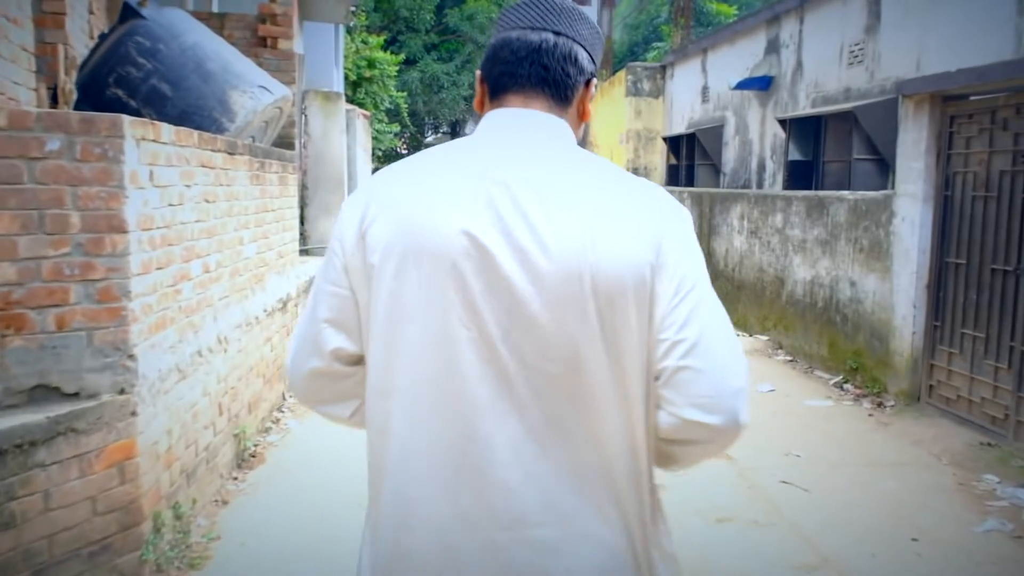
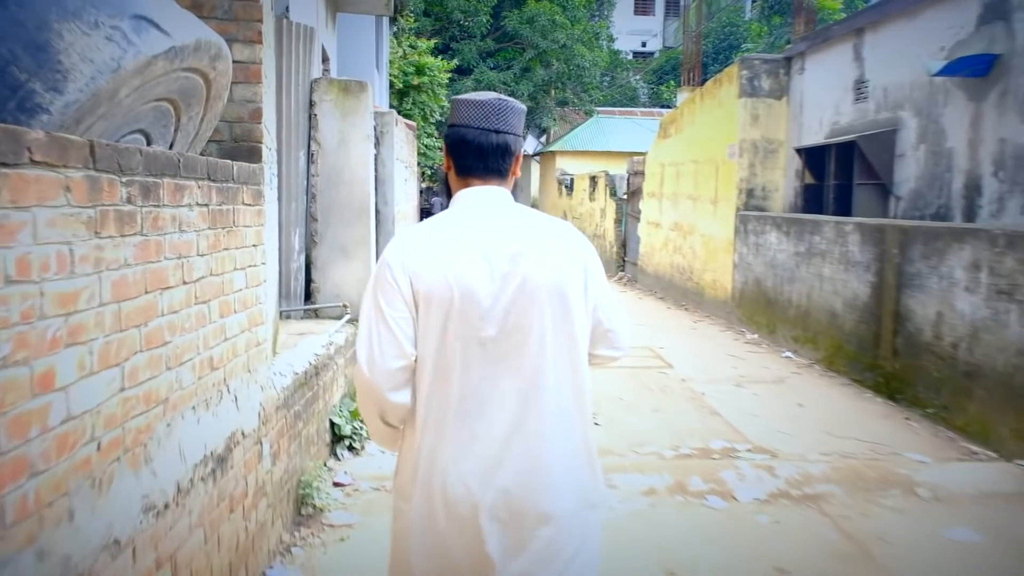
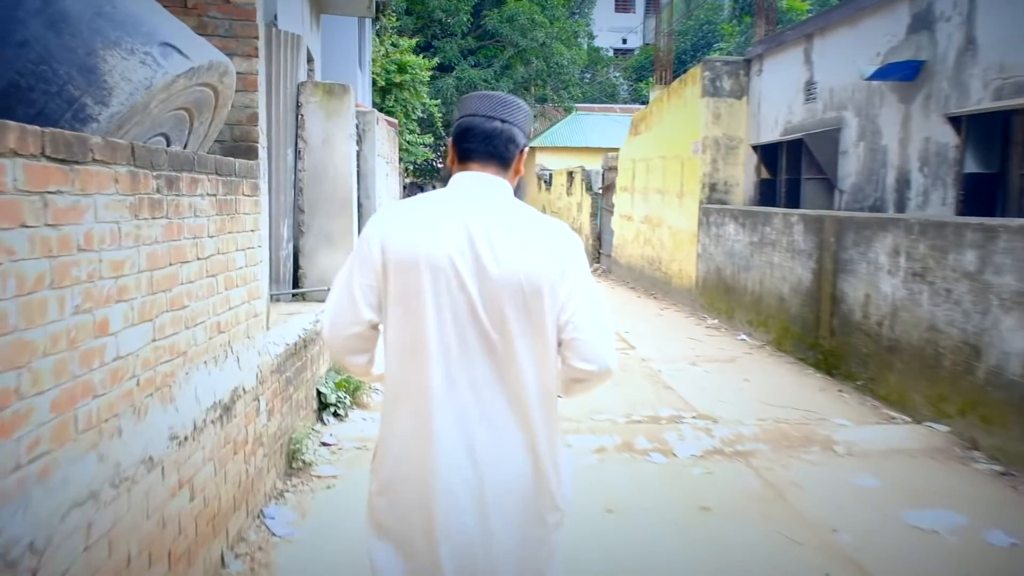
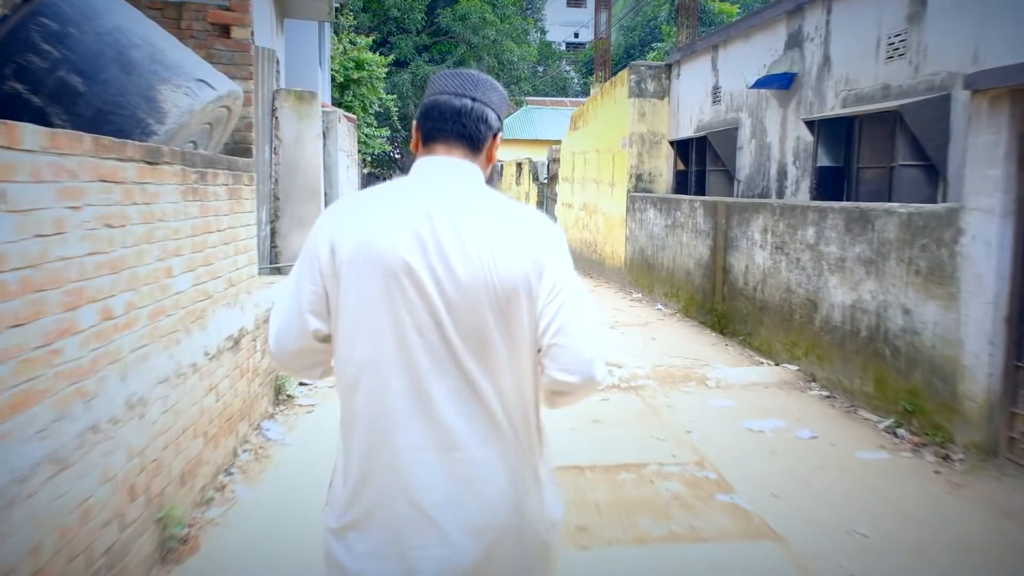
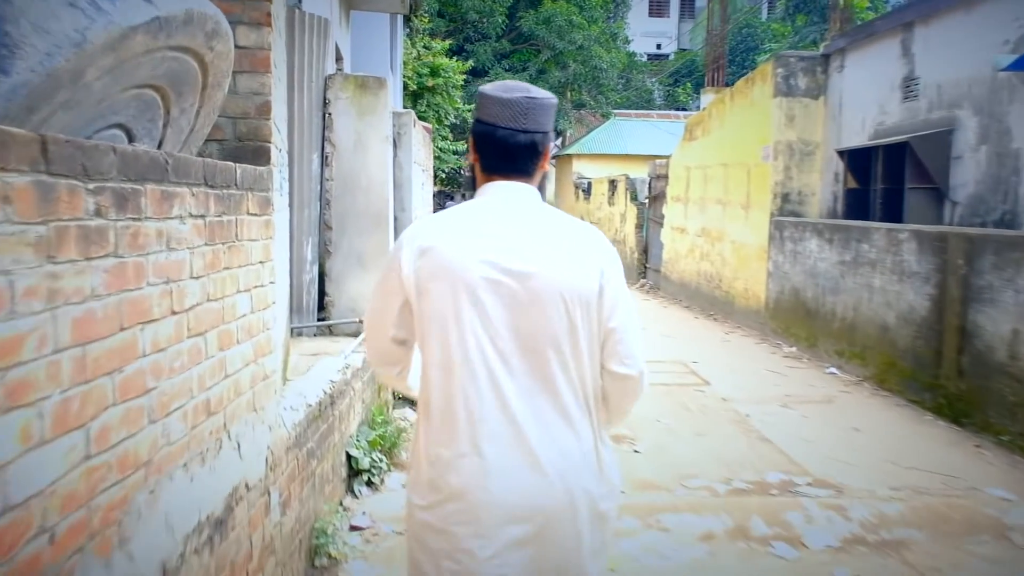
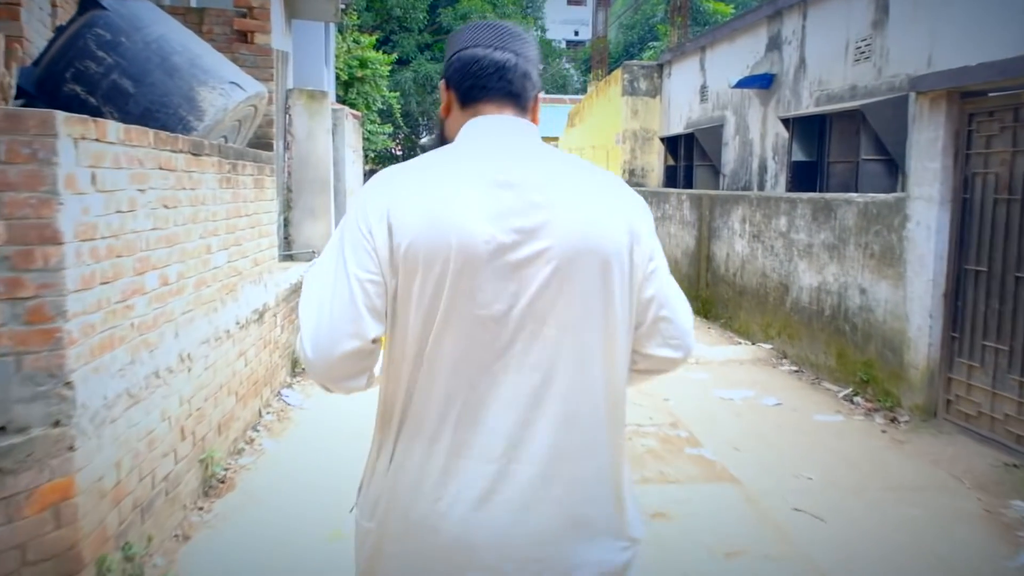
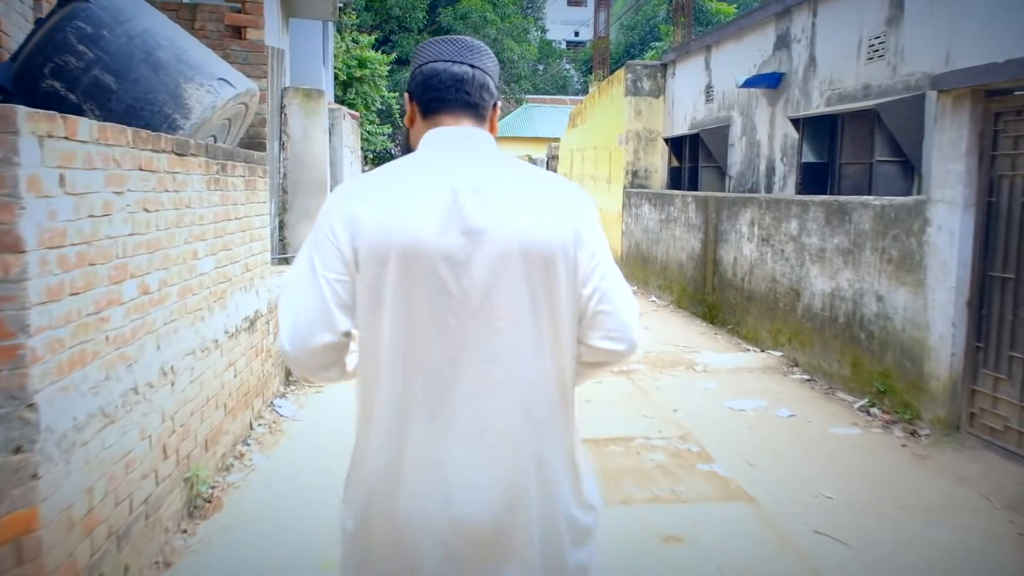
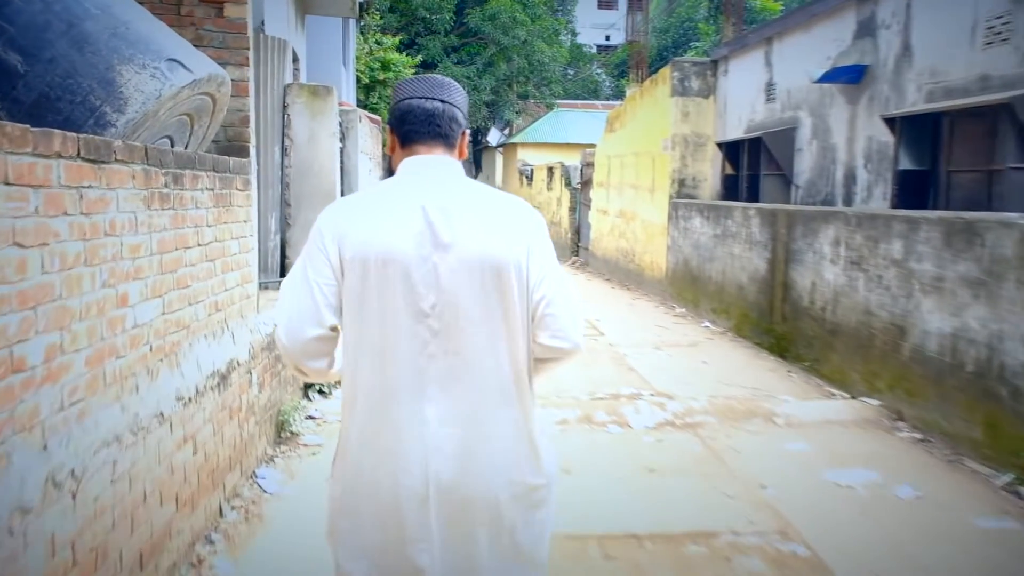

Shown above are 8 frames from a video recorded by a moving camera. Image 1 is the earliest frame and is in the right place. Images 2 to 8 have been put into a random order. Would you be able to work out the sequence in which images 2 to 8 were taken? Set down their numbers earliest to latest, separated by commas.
6, 7, 4, 8, 3, 2, 5
